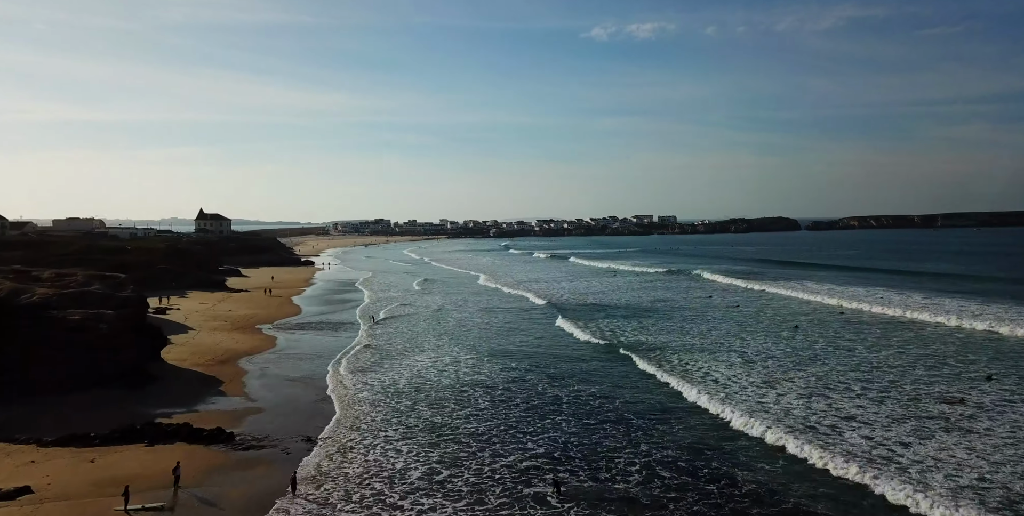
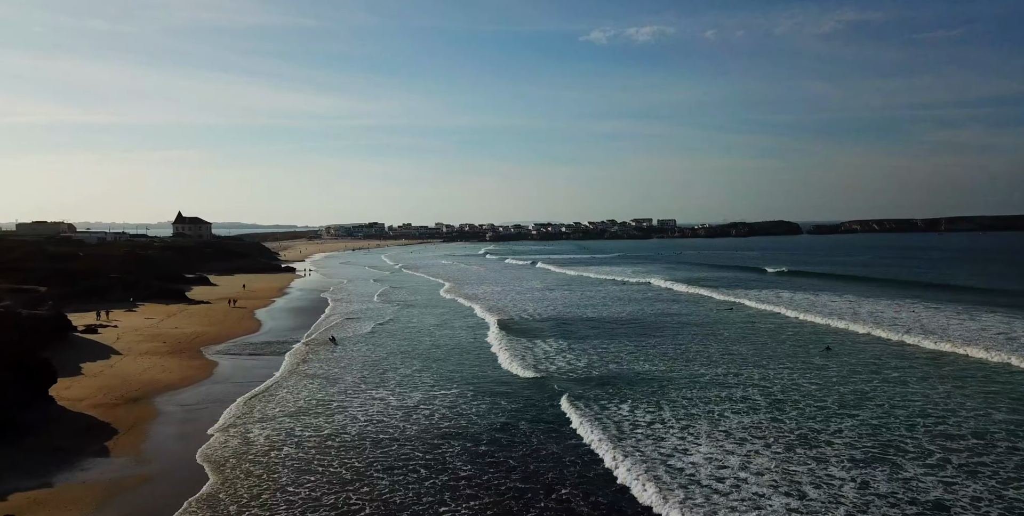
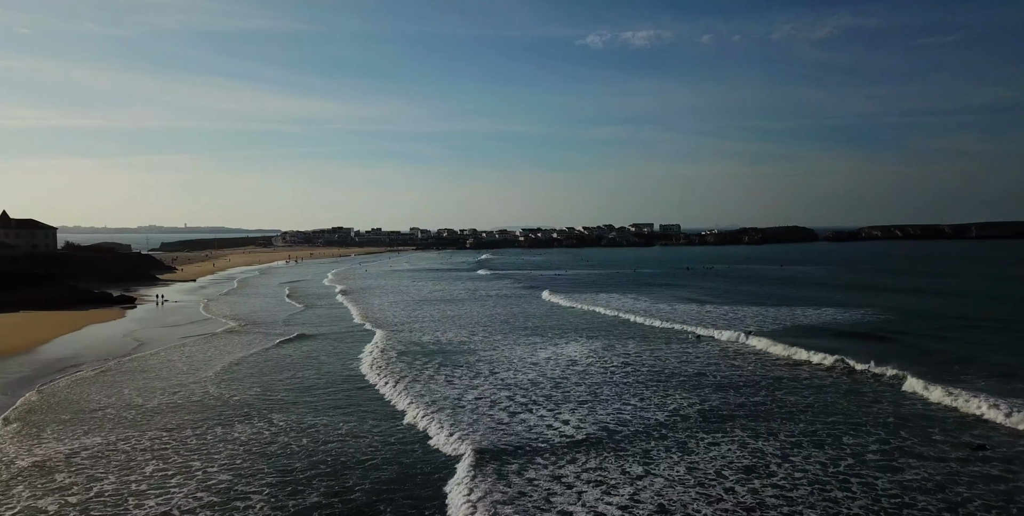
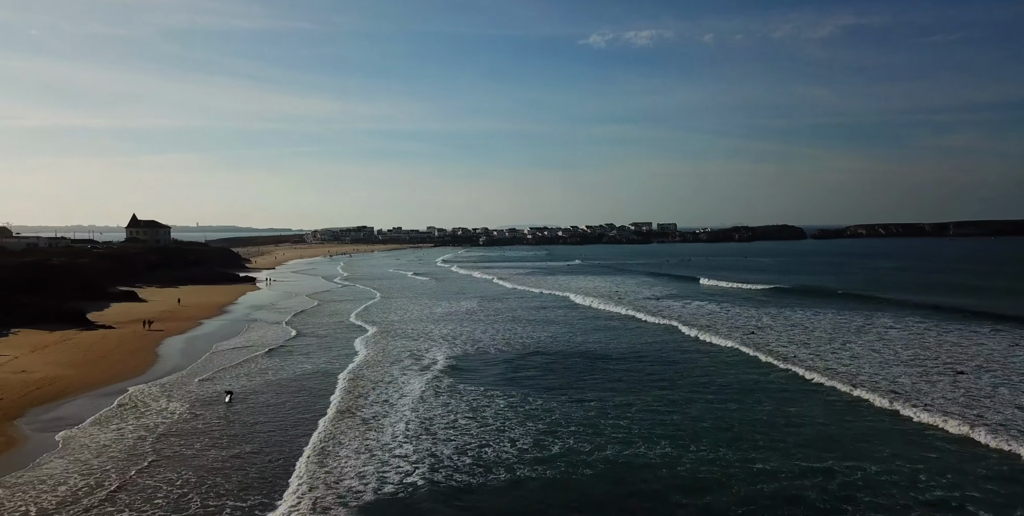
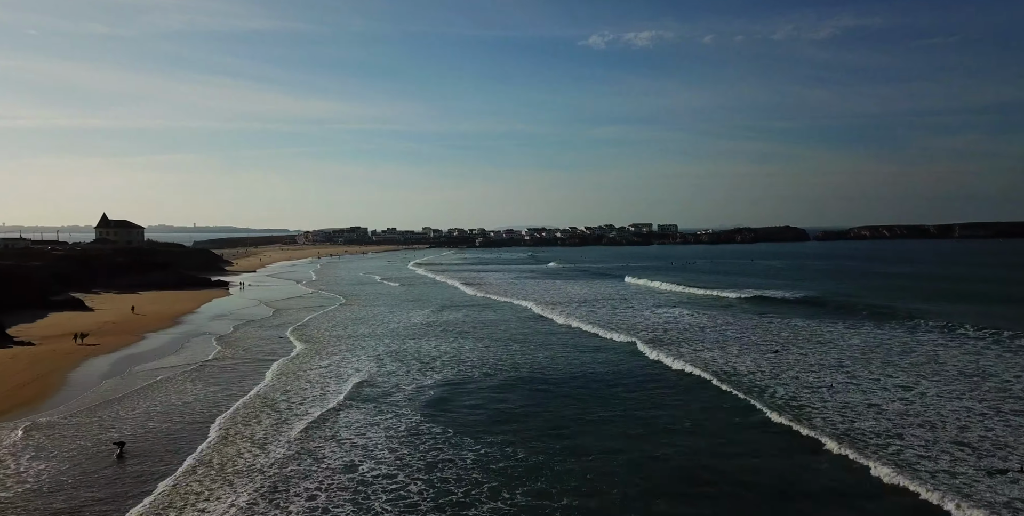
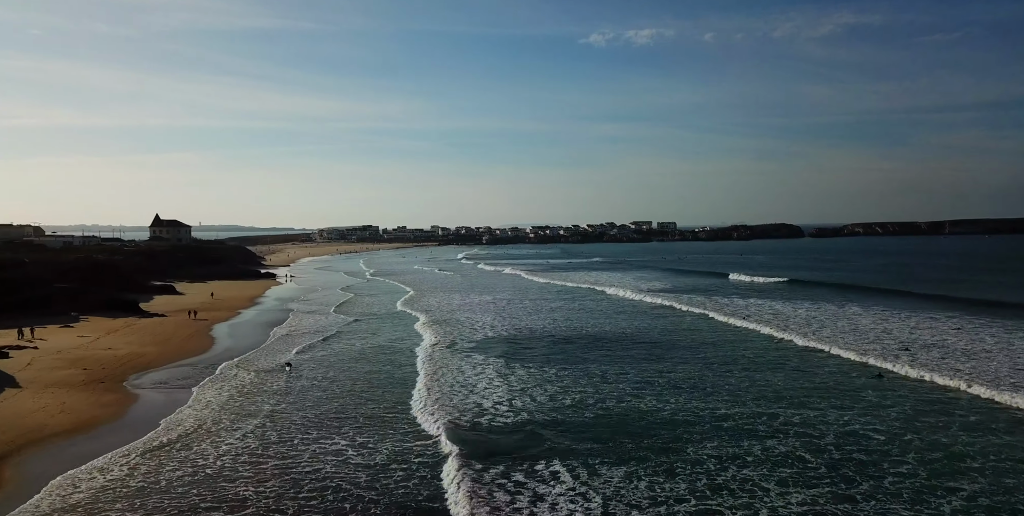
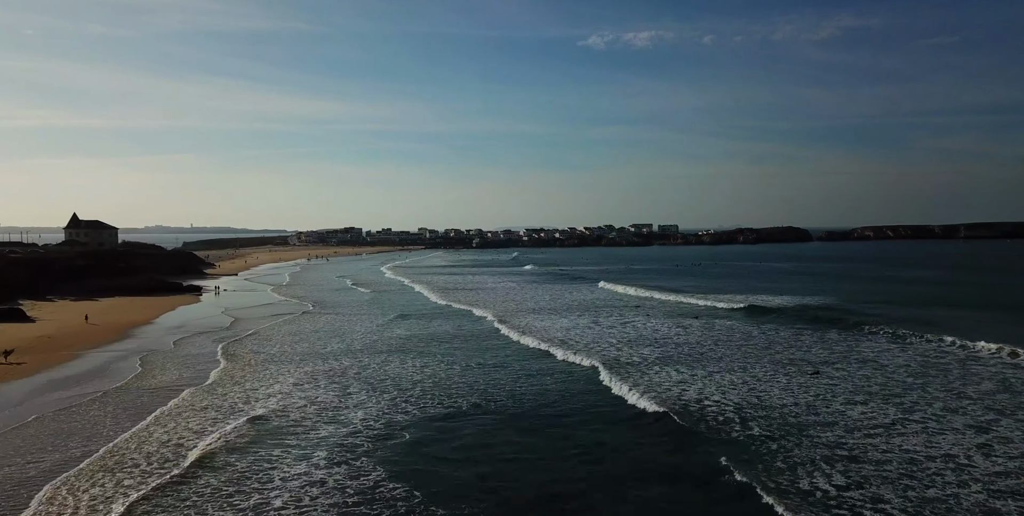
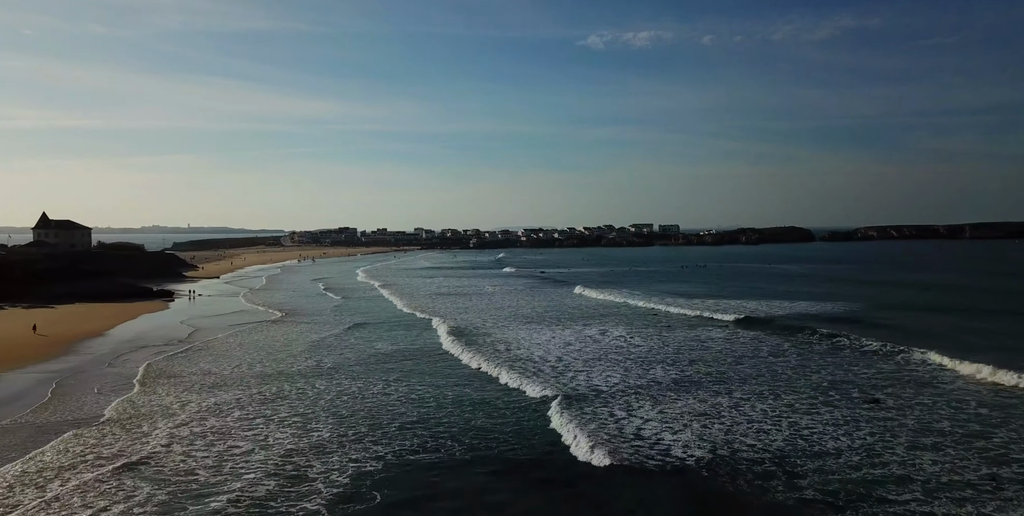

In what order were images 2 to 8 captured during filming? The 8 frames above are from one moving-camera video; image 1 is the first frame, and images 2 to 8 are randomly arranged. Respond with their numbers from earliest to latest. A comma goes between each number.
2, 6, 4, 5, 7, 8, 3
